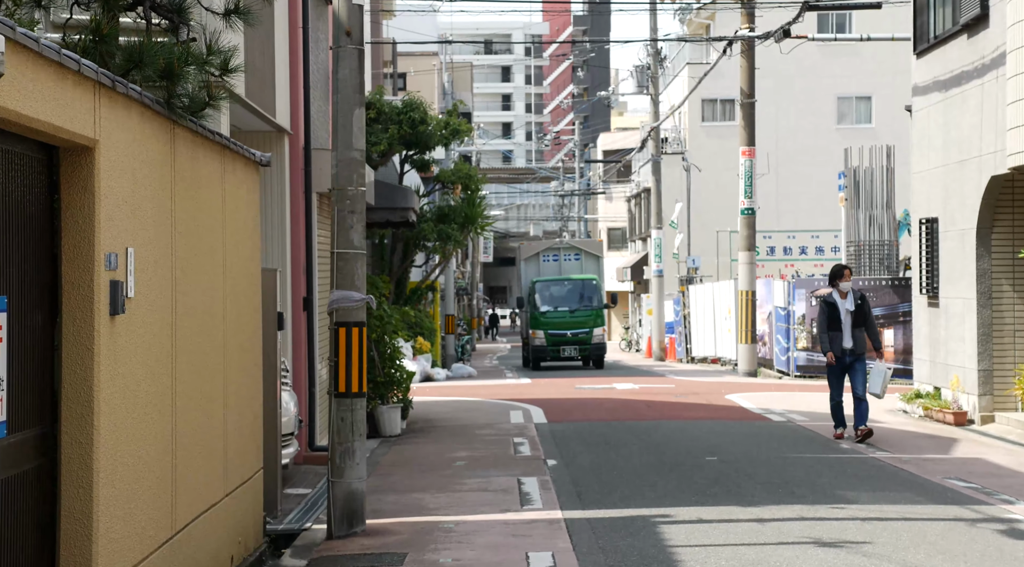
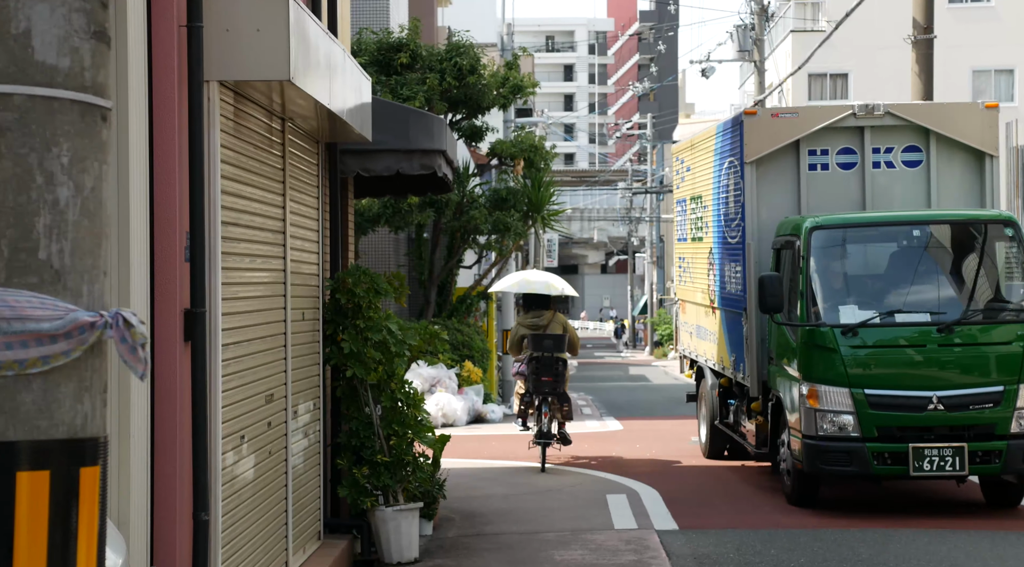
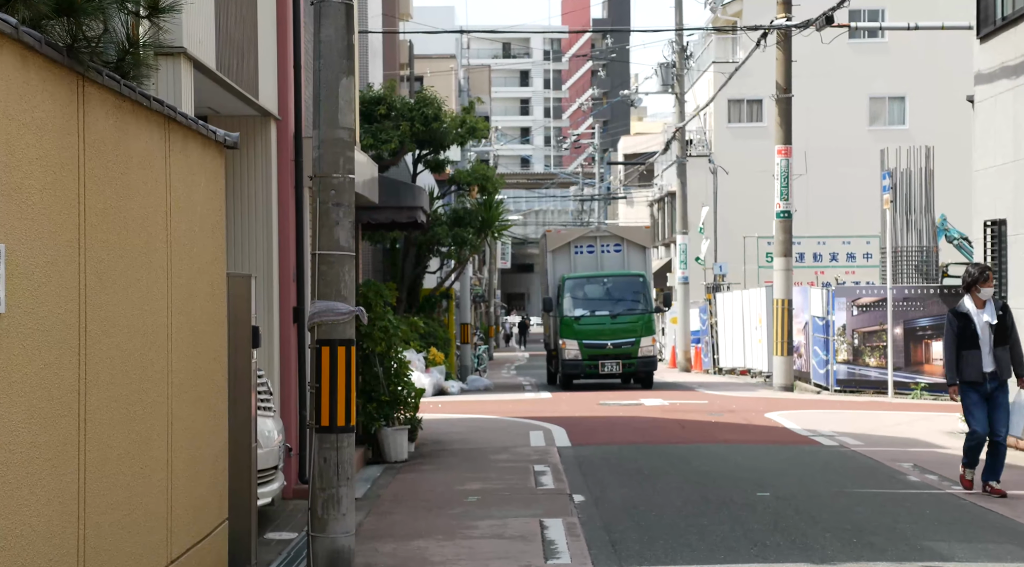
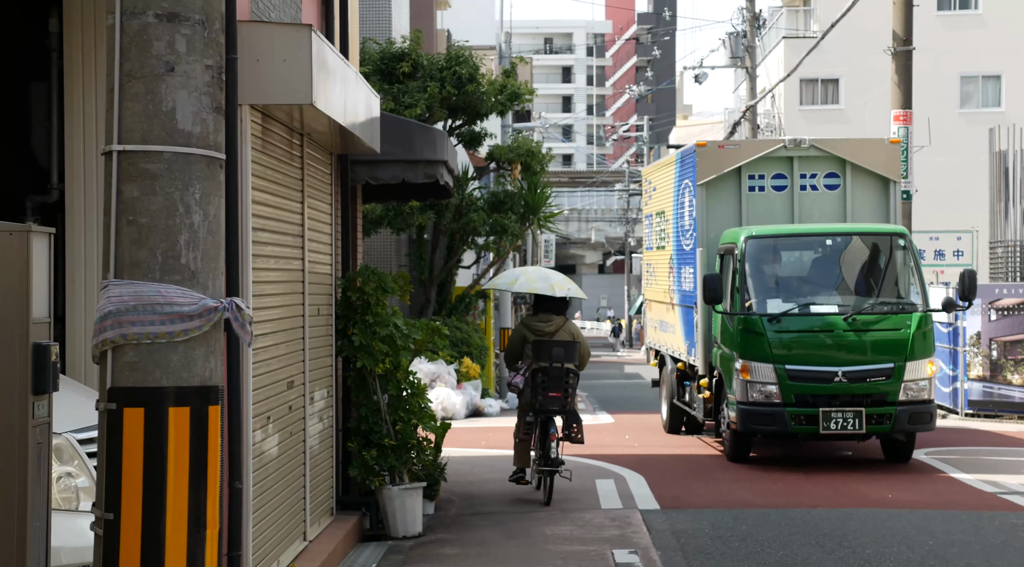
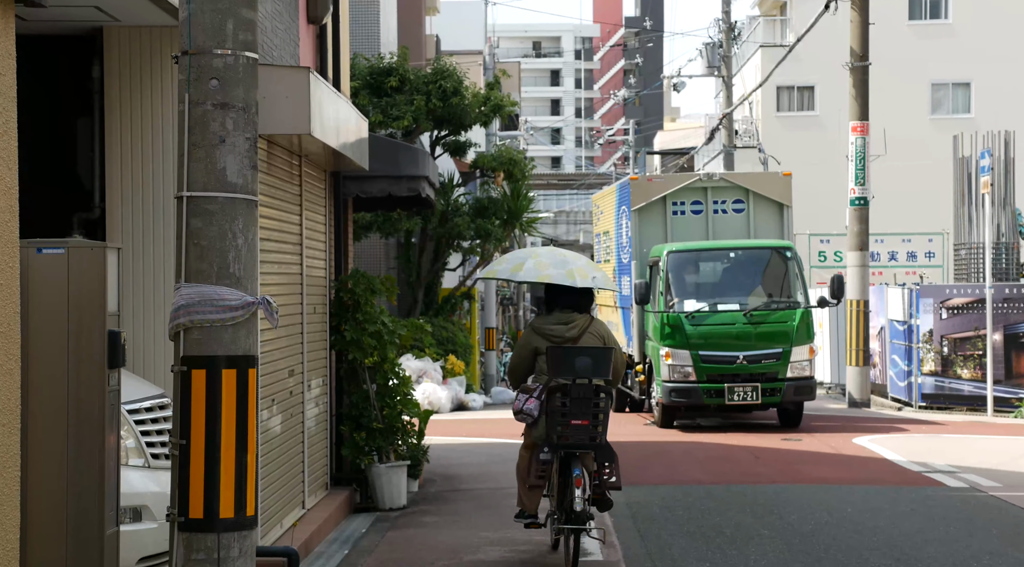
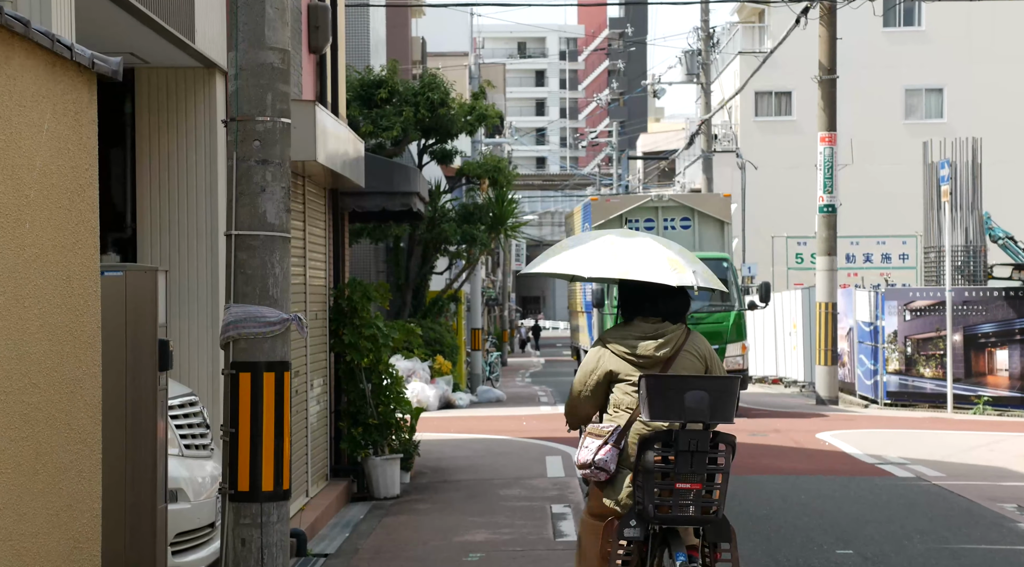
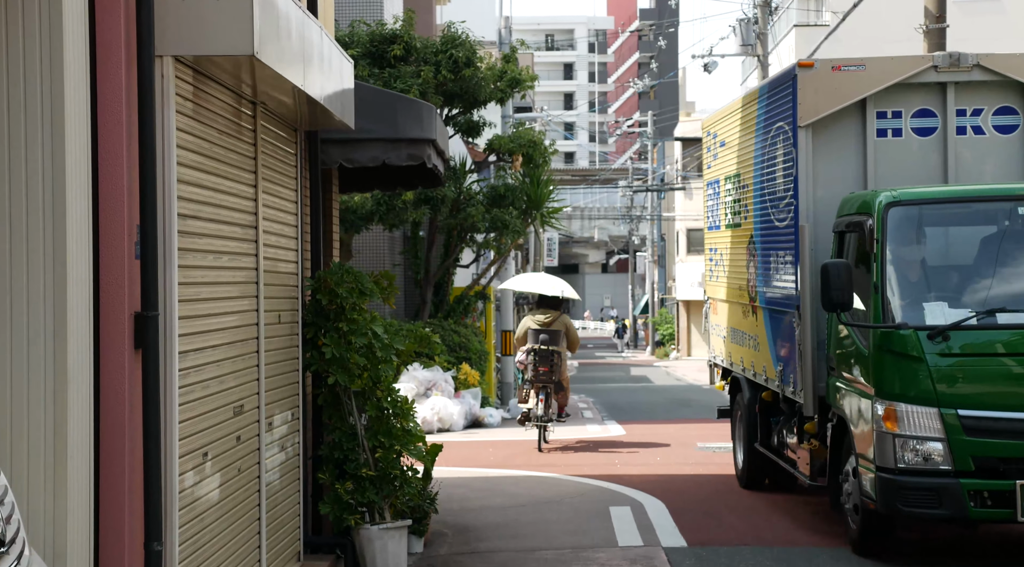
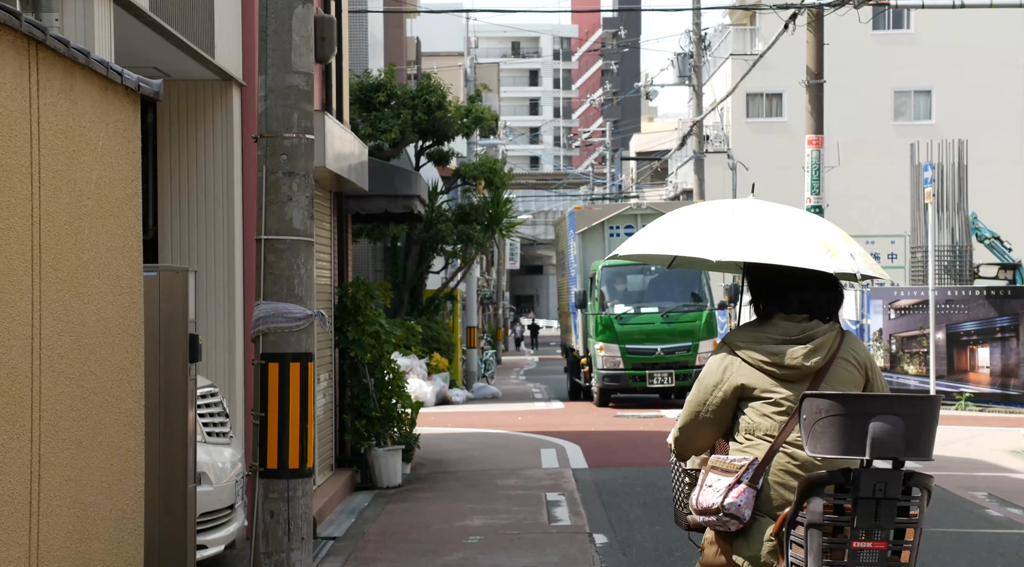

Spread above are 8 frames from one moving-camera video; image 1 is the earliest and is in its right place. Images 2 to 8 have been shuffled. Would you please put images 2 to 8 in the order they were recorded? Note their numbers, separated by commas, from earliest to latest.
3, 8, 6, 5, 4, 2, 7
